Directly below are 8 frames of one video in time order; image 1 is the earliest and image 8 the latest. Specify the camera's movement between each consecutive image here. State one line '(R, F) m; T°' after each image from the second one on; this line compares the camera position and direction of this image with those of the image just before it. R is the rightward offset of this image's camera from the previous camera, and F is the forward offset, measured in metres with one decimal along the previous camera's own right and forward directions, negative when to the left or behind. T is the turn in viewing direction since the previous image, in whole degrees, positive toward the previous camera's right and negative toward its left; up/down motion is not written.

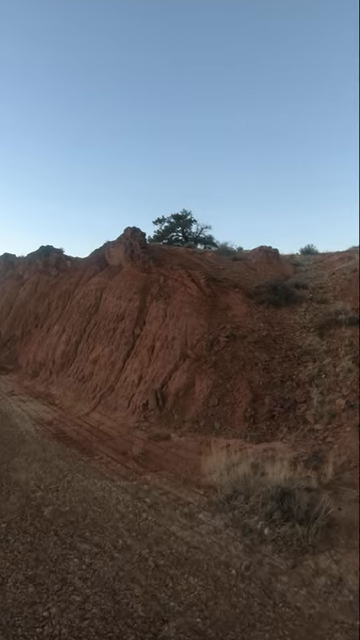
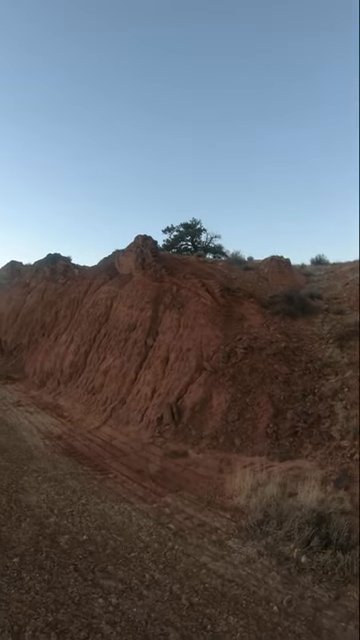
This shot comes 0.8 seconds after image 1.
(-0.3, +0.4) m; 0°
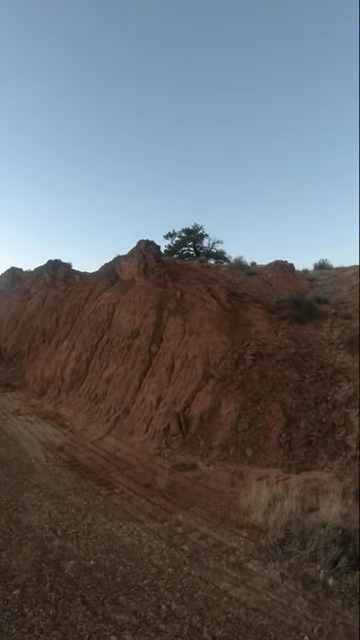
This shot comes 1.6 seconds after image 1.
(-0.1, +0.4) m; 0°
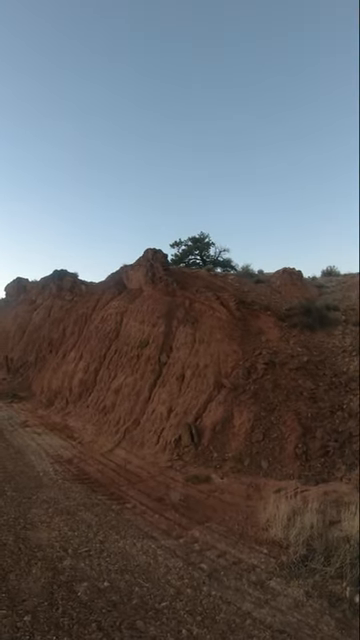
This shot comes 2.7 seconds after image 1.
(-0.1, +0.2) m; -1°
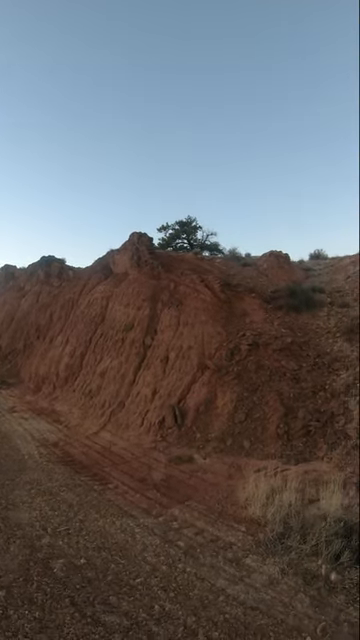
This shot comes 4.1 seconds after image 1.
(+0.2, 0.0) m; +1°
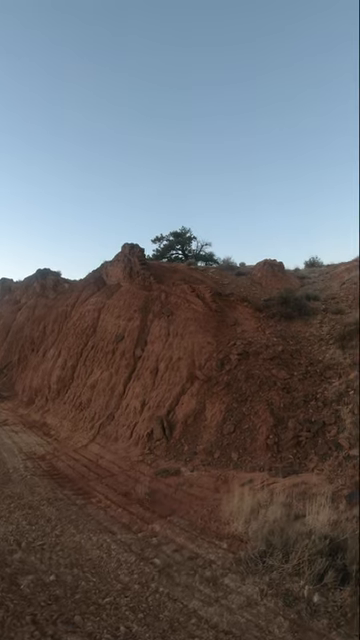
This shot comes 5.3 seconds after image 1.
(+0.3, +0.2) m; 0°
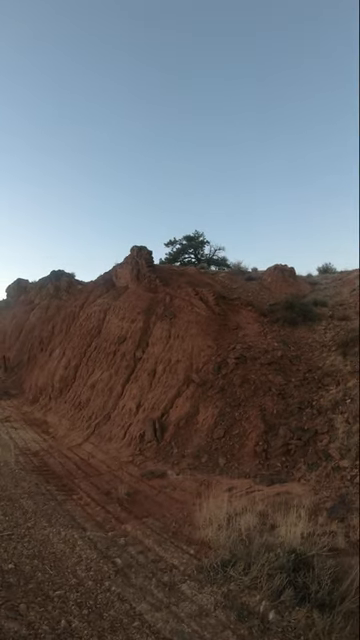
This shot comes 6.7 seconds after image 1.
(+0.5, +0.1) m; -2°
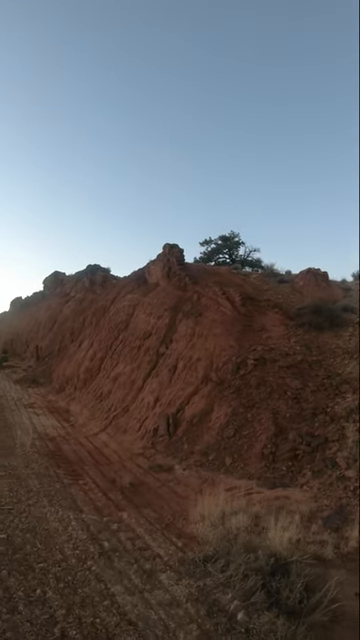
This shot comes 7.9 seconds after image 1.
(+0.3, -0.1) m; -4°
